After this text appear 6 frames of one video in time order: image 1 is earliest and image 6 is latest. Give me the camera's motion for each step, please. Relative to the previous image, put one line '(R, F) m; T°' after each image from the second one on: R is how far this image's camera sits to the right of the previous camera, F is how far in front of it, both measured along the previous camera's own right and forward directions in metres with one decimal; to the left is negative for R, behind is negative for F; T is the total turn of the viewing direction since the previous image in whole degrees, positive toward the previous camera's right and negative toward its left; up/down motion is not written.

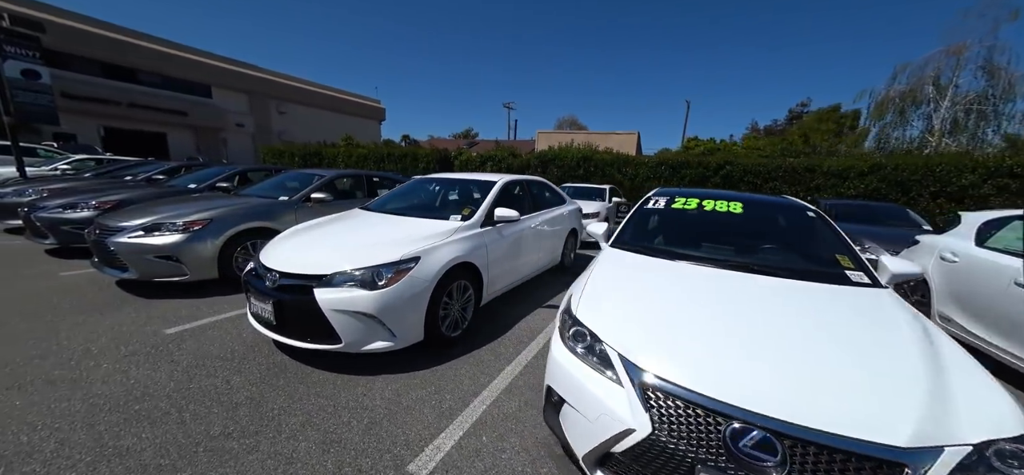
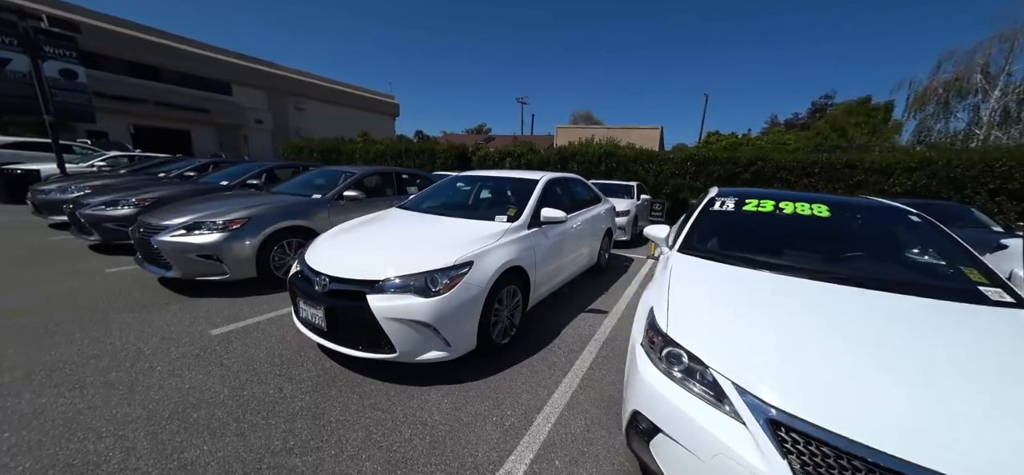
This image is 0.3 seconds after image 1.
(-0.3, +0.1) m; -2°
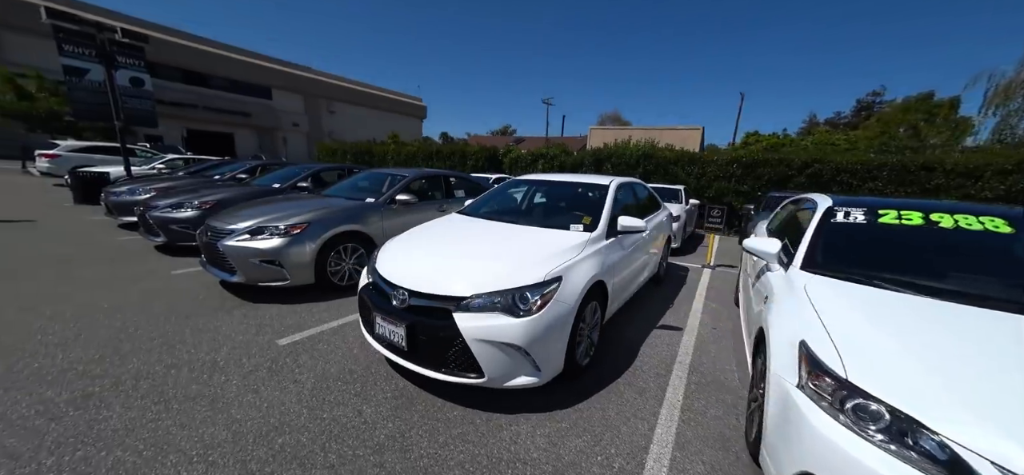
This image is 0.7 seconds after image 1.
(-0.4, +0.2) m; -4°
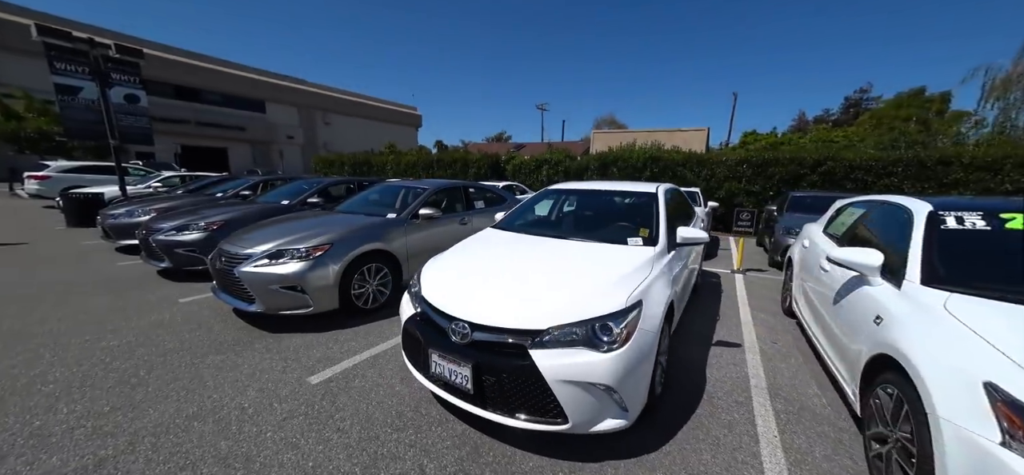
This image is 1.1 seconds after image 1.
(-0.4, +0.3) m; +1°
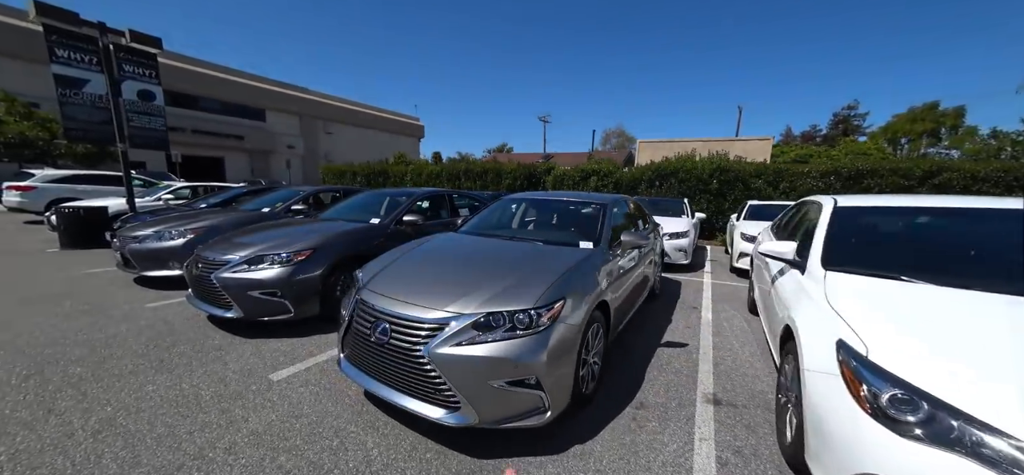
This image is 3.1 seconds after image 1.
(-2.0, +1.3) m; +1°
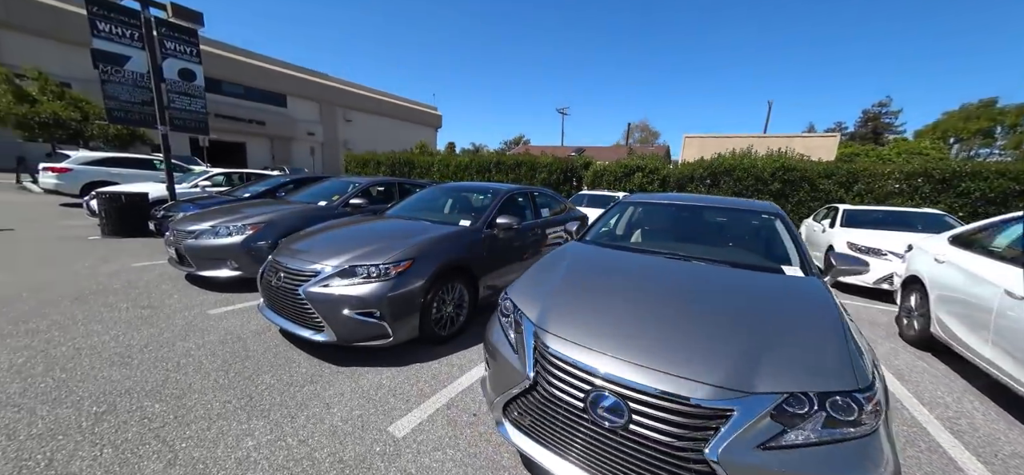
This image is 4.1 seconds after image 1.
(-1.1, +0.6) m; -2°
